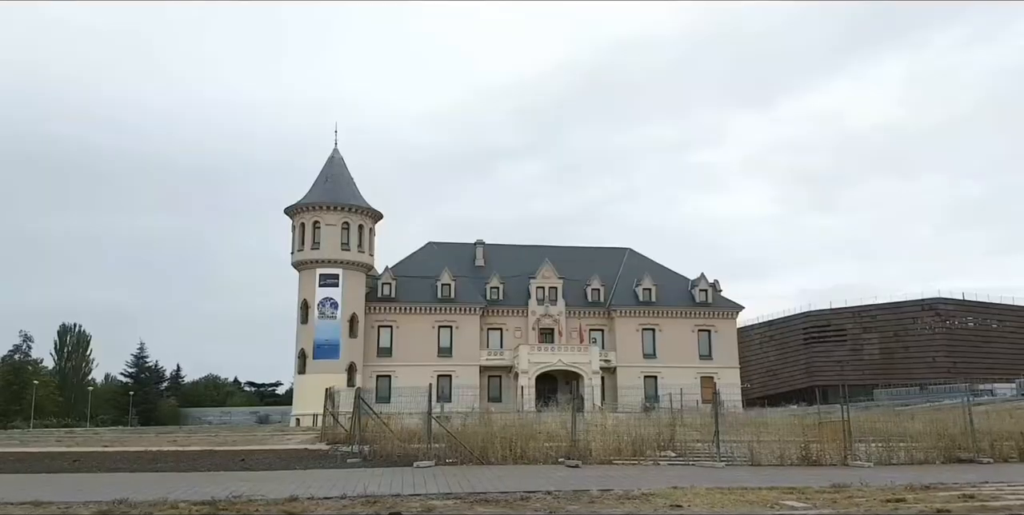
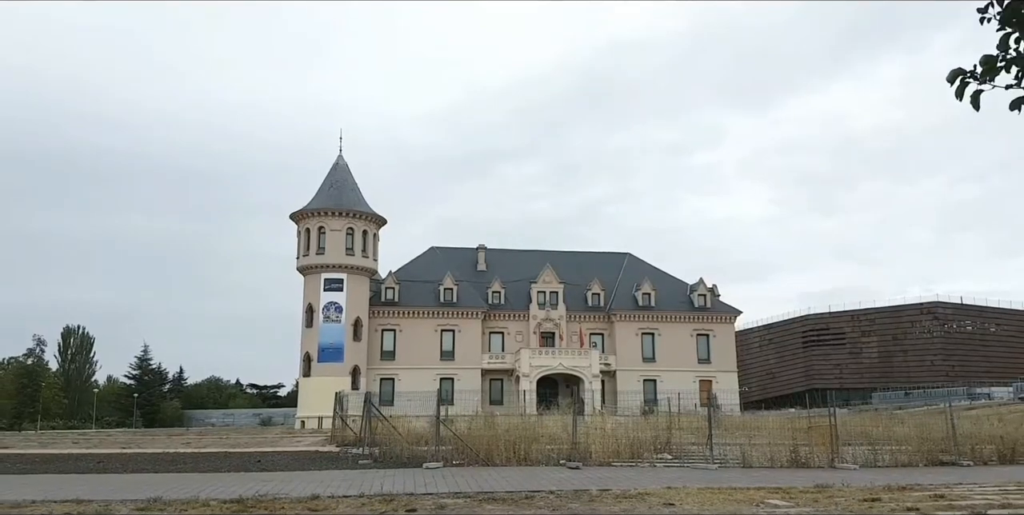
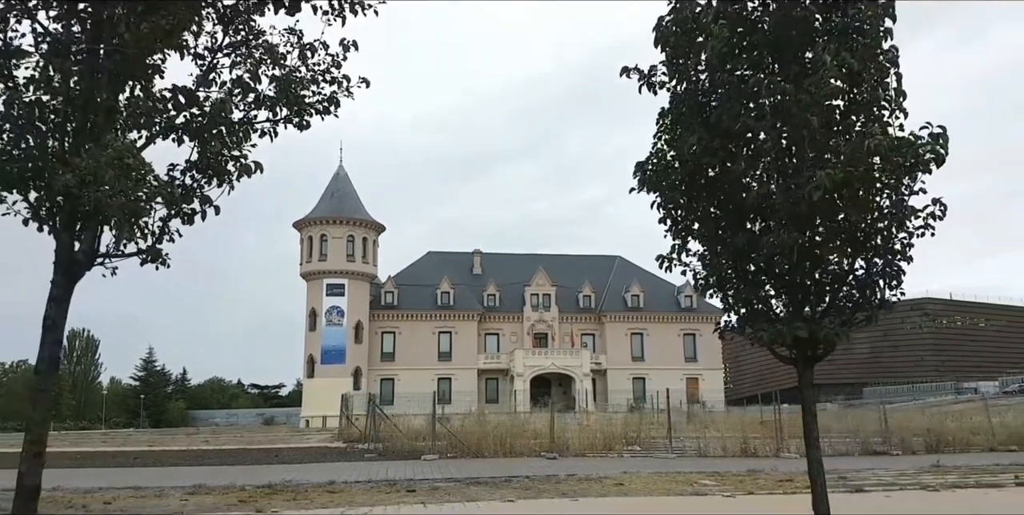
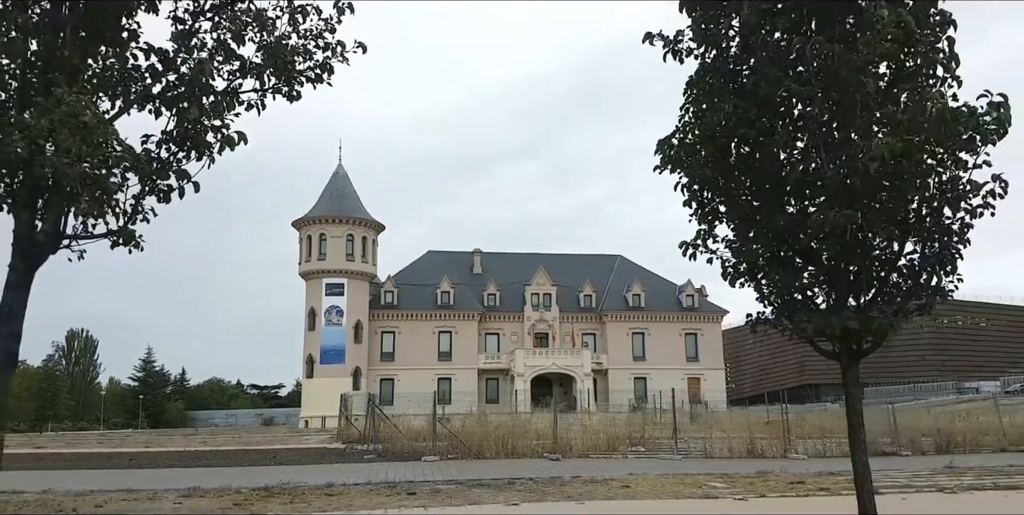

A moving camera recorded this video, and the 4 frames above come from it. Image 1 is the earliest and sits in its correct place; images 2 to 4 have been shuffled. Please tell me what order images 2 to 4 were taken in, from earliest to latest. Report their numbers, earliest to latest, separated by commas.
2, 4, 3
